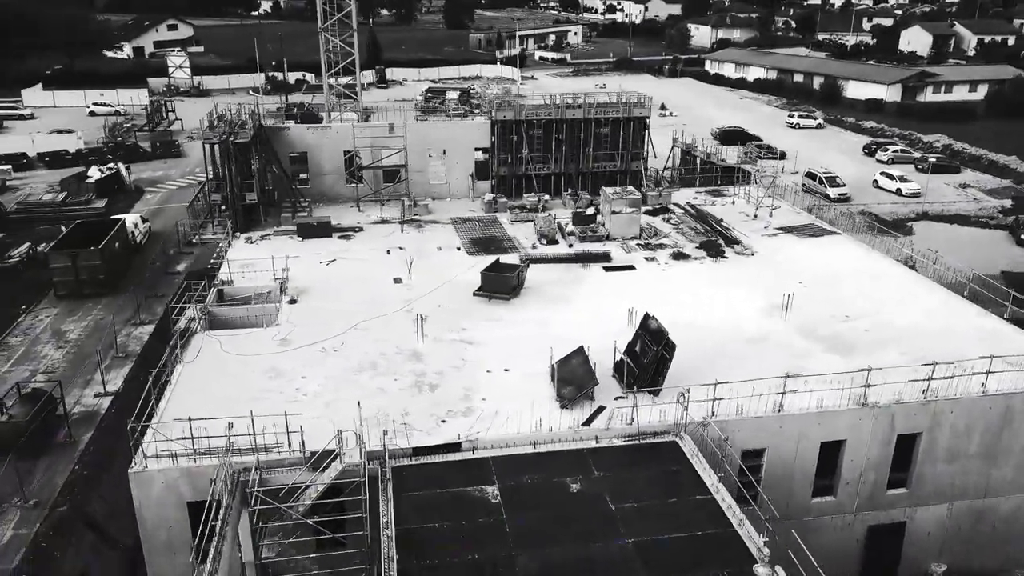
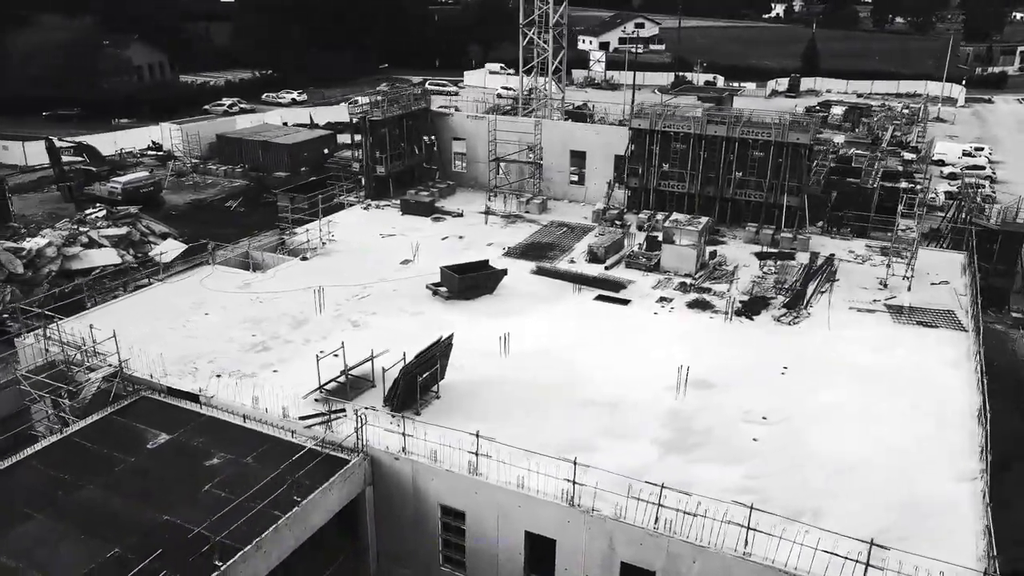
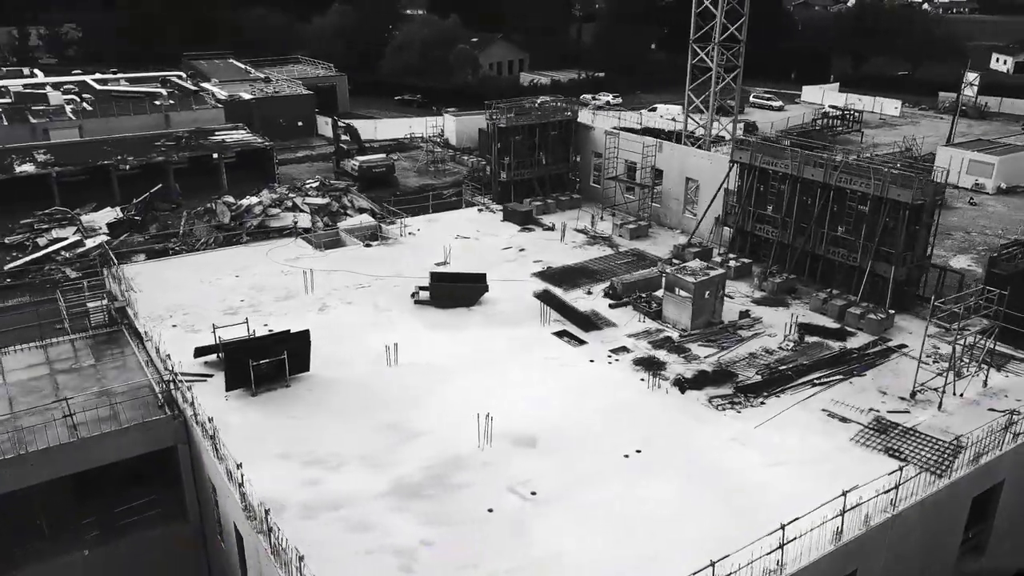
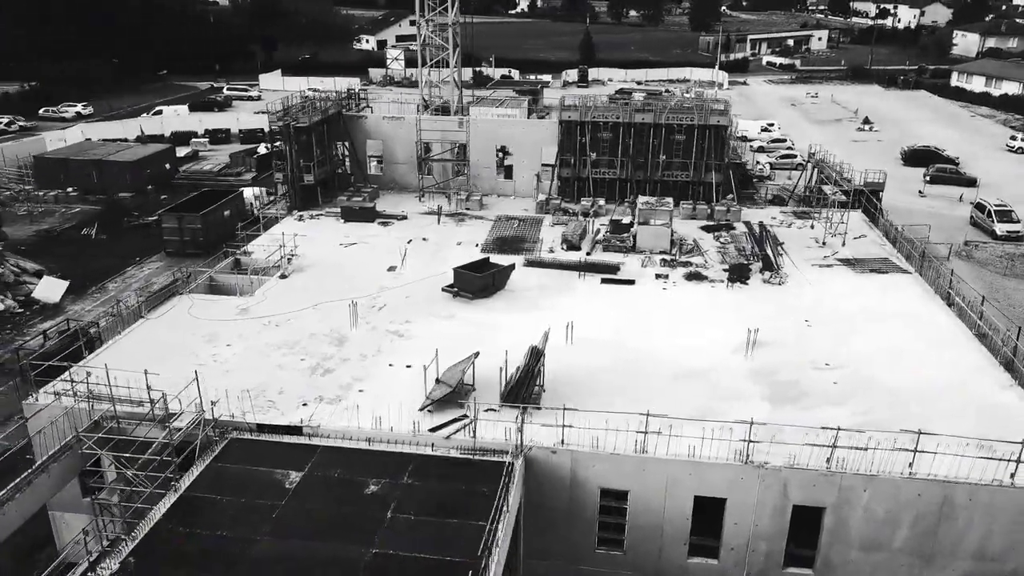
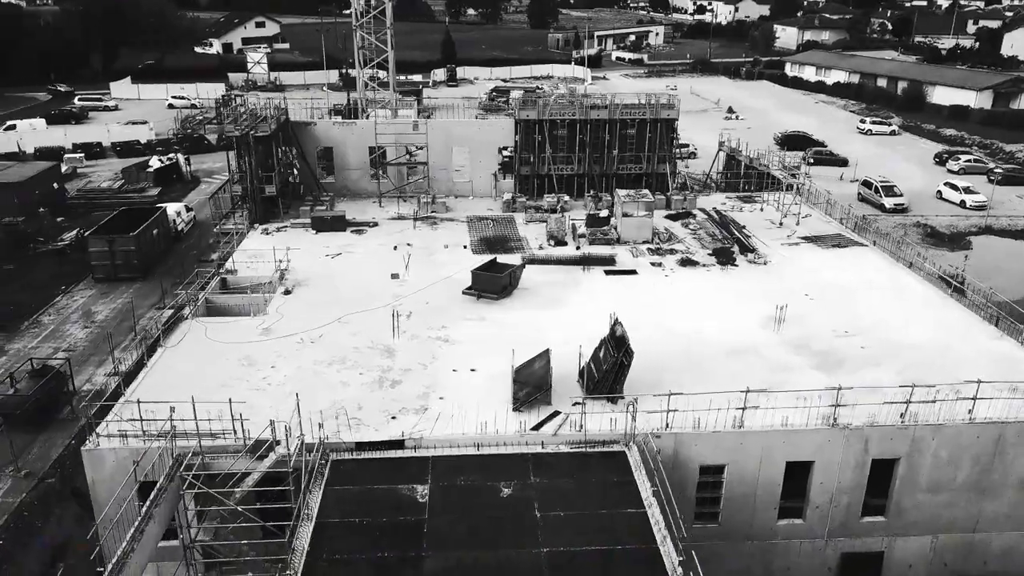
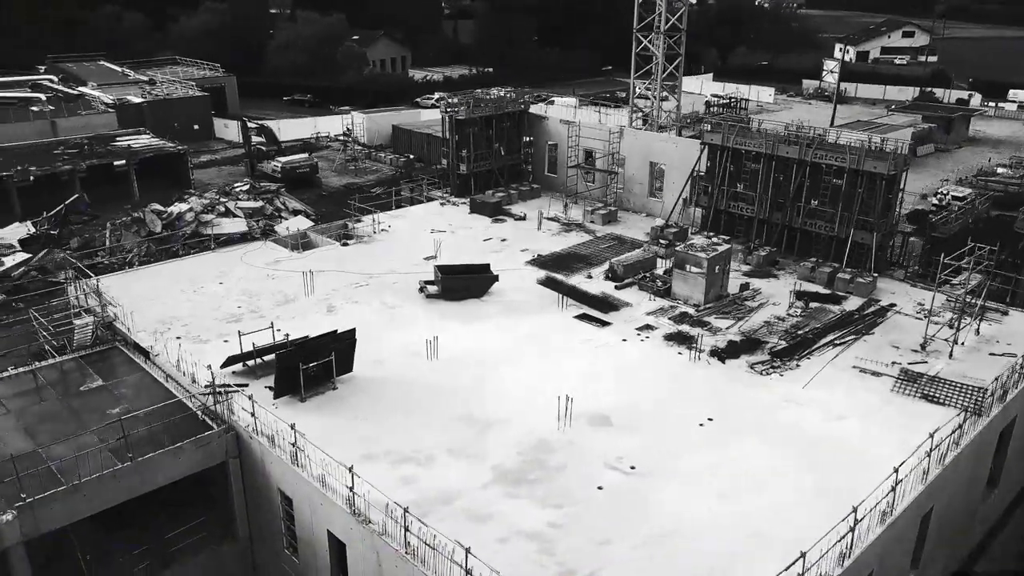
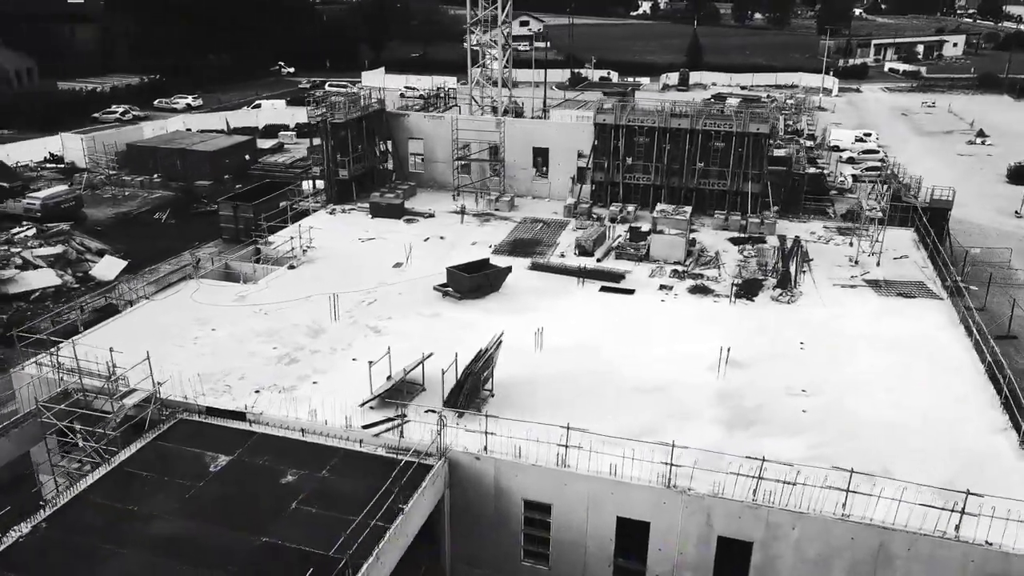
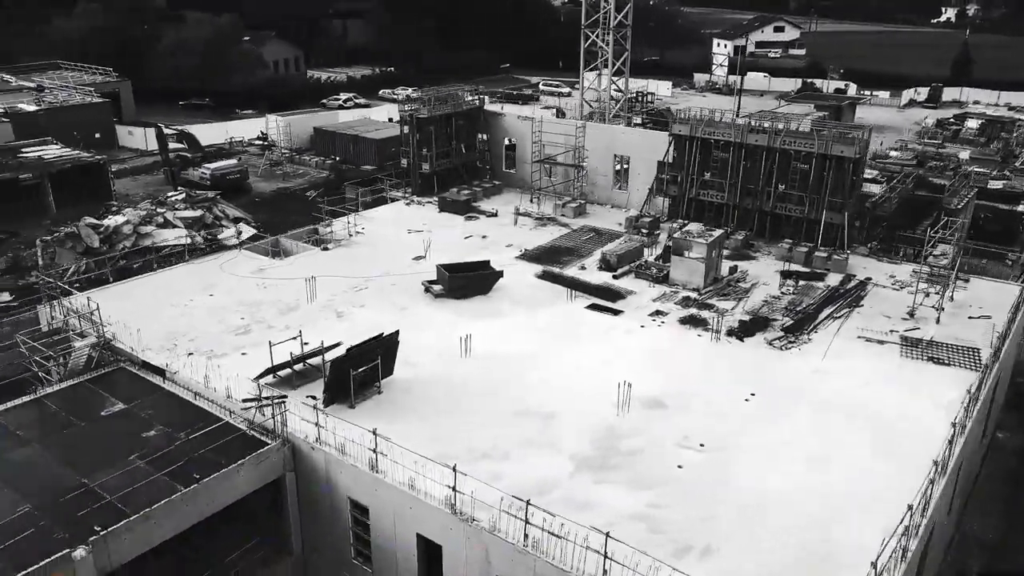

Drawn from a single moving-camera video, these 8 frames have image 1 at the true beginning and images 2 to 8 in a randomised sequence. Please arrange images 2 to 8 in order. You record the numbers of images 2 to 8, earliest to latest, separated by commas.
5, 4, 7, 2, 8, 6, 3
